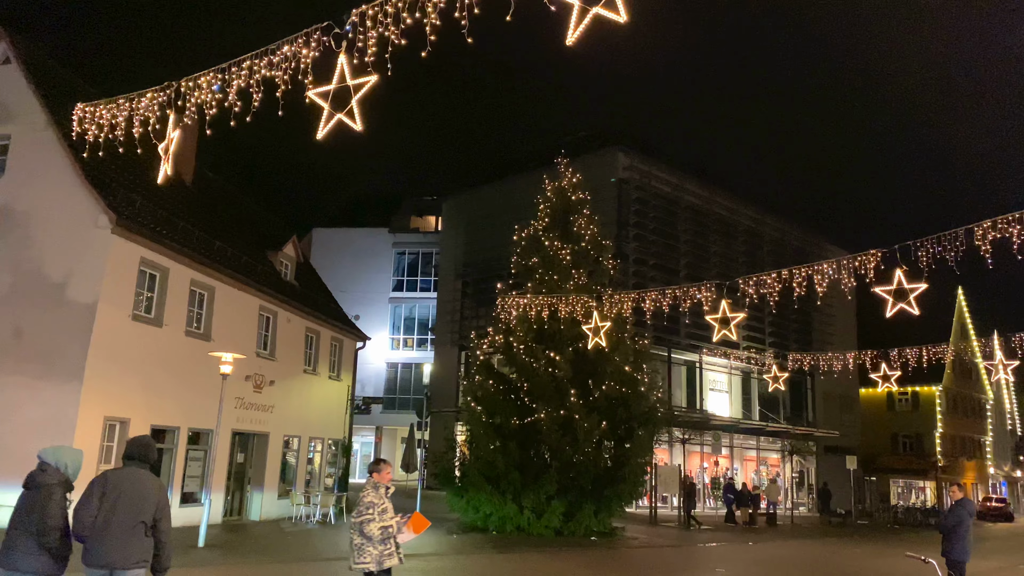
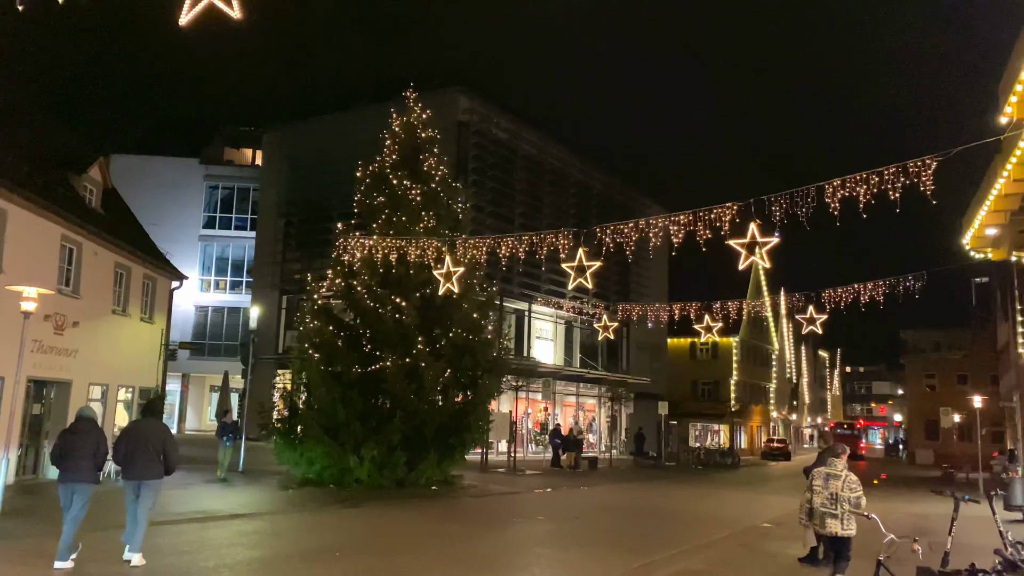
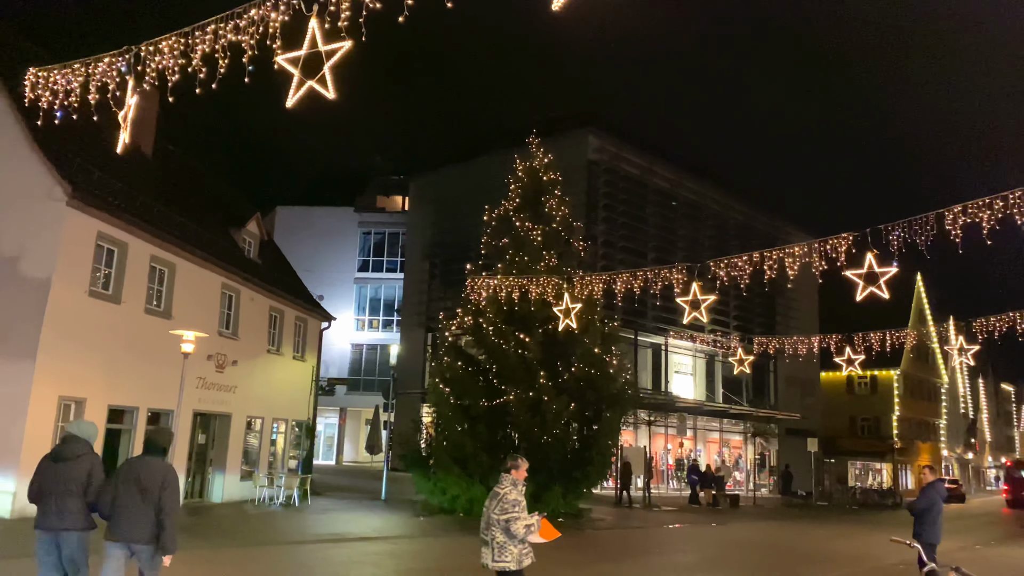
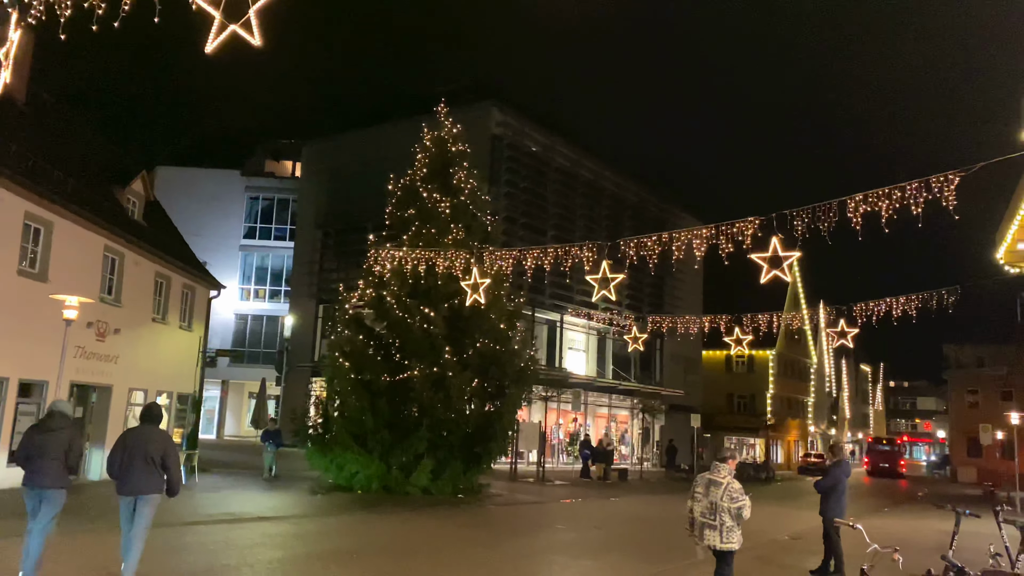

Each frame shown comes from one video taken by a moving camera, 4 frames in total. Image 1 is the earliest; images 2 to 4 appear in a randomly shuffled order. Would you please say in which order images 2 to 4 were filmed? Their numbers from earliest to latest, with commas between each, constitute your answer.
3, 4, 2
